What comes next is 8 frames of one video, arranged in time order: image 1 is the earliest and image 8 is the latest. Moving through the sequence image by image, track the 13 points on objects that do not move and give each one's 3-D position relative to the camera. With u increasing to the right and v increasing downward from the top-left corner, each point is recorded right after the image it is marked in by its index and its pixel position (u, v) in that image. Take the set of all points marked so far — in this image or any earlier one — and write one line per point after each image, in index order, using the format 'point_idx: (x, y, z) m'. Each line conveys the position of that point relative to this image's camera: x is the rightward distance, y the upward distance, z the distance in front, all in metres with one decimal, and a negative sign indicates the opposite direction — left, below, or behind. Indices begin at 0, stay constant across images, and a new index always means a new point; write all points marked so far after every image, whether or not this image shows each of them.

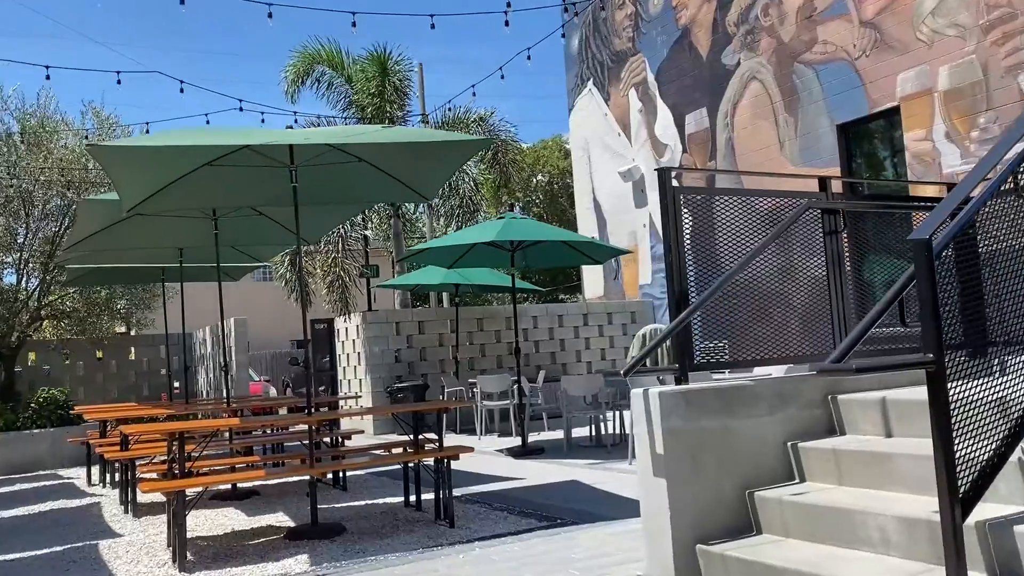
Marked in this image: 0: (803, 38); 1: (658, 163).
0: (+3.7, +3.2, +11.1) m
1: (+2.3, +2.0, +13.7) m
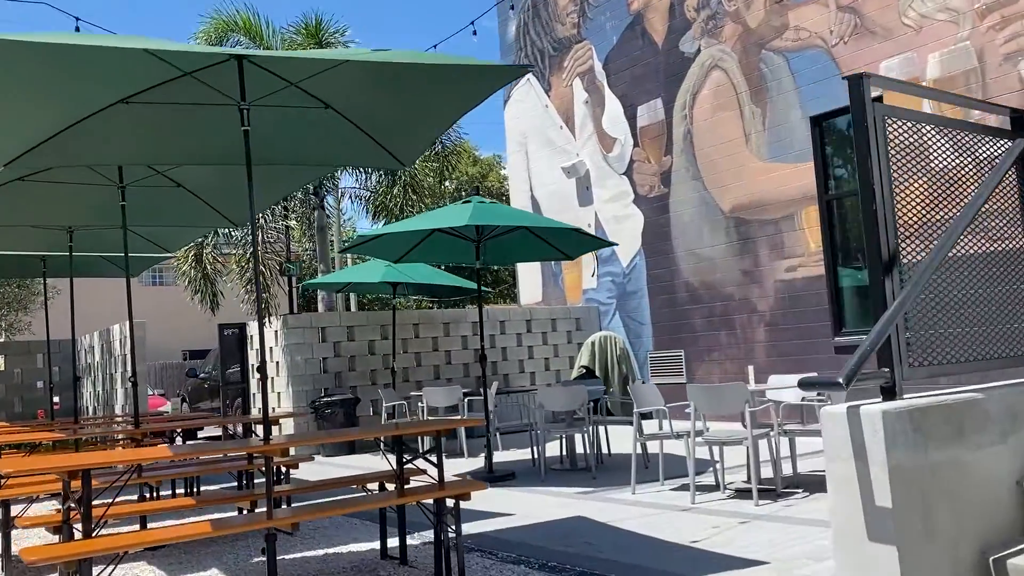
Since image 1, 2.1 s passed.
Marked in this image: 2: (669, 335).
0: (+3.1, +3.1, +10.4) m
1: (+1.4, +1.9, +12.8) m
2: (+2.1, -0.6, +11.9) m
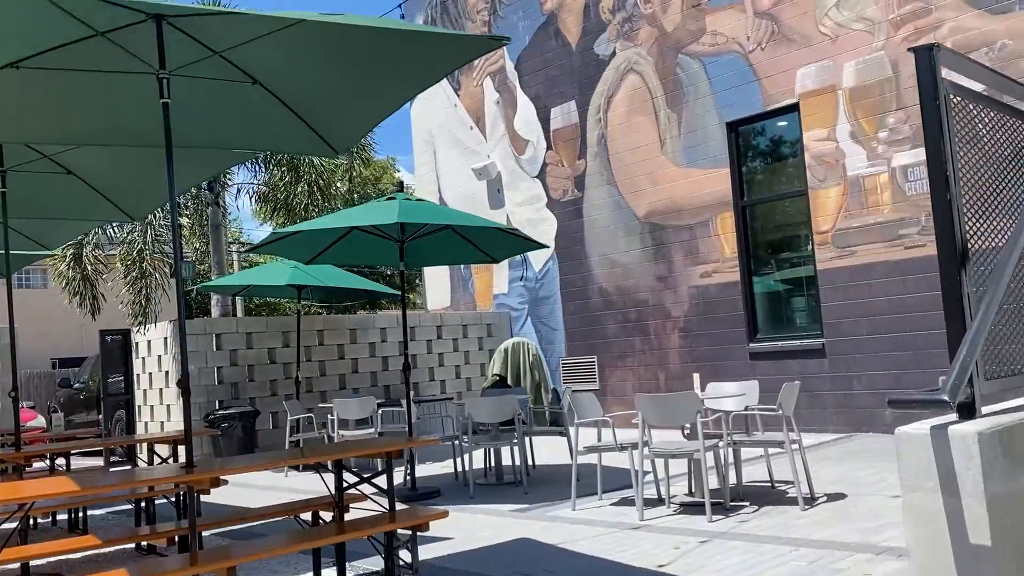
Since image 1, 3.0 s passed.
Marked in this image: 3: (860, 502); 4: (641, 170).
0: (+2.1, +3.1, +10.3) m
1: (+0.1, +1.8, +12.5) m
2: (+0.9, -0.7, +11.7) m
3: (+2.0, -1.2, +5.1) m
4: (+1.6, +1.5, +10.9) m
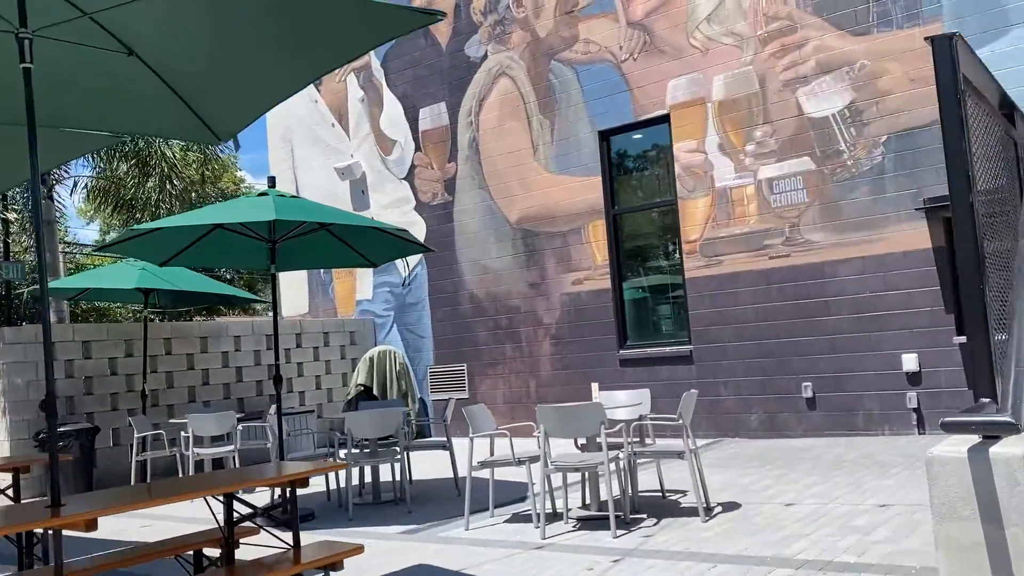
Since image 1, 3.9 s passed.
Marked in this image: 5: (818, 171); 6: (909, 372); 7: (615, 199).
0: (+0.6, +3.0, +10.3) m
1: (-1.8, +1.7, +12.1) m
2: (-0.8, -0.8, +11.4) m
3: (+1.4, -1.3, +5.1) m
4: (0.0, +1.4, +10.8) m
5: (+3.0, +1.1, +8.5) m
6: (+3.6, -0.8, +8.1) m
7: (+1.2, +1.0, +10.0) m
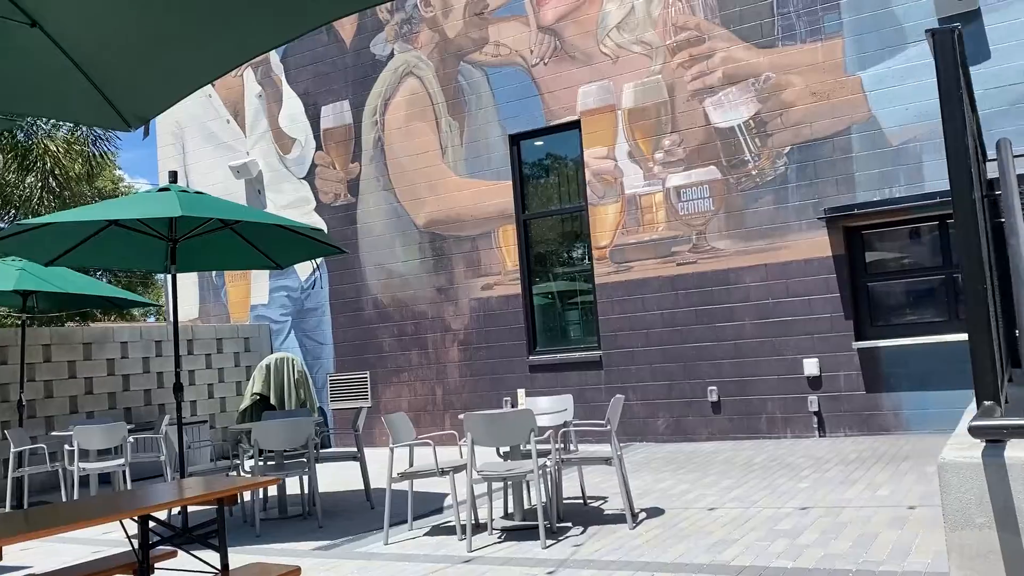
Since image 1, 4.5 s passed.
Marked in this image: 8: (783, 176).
0: (-0.5, +2.9, +10.1) m
1: (-3.0, +1.7, +11.6) m
2: (-2.0, -0.8, +11.0) m
3: (+1.0, -1.3, +5.1) m
4: (-1.1, +1.3, +10.5) m
5: (+2.1, +1.1, +8.7) m
6: (+2.8, -0.8, +8.3) m
7: (+0.1, +1.0, +10.0) m
8: (+2.6, +1.1, +8.4) m
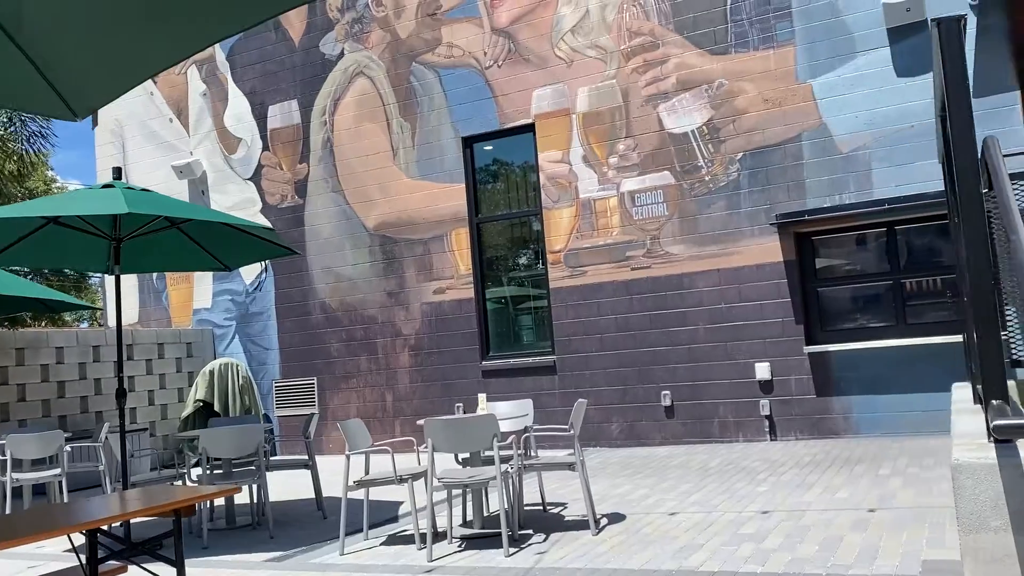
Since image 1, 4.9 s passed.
0: (-1.0, +2.9, +10.0) m
1: (-3.7, +1.6, +11.3) m
2: (-2.6, -0.9, +10.8) m
3: (+0.7, -1.3, +5.0) m
4: (-1.7, +1.3, +10.4) m
5: (+1.6, +1.0, +8.7) m
6: (+2.4, -0.9, +8.4) m
7: (-0.4, +0.9, +9.9) m
8: (+2.2, +1.0, +8.5) m
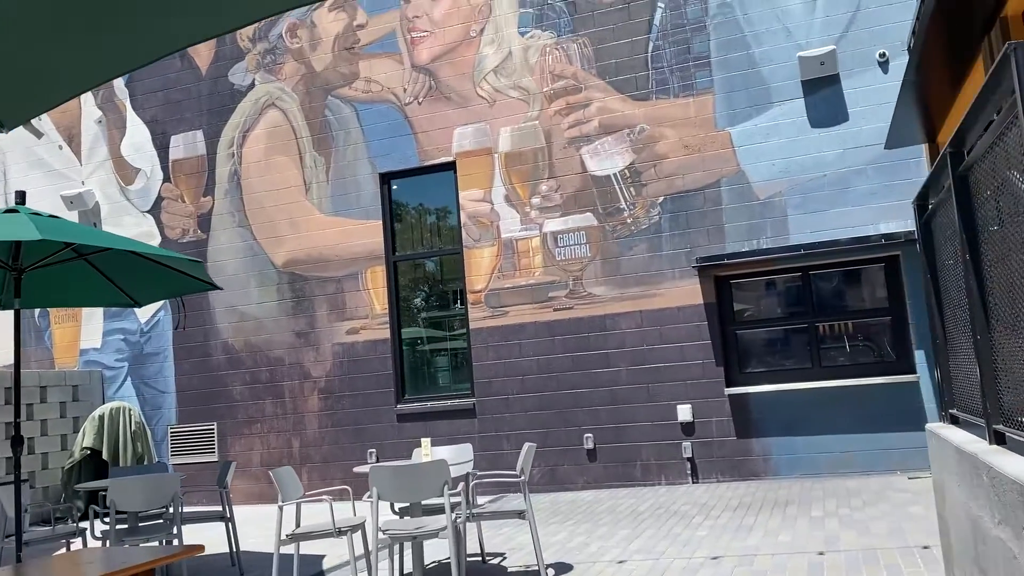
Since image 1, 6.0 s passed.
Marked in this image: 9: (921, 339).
0: (-1.9, +2.4, +9.8) m
1: (-4.7, +1.2, +10.7) m
2: (-3.6, -1.3, +10.1) m
3: (+0.4, -1.6, +4.8) m
4: (-2.6, +0.8, +9.9) m
5: (+0.9, +0.6, +8.7) m
6: (+1.6, -1.3, +8.4) m
7: (-1.3, +0.5, +9.6) m
8: (+1.4, +0.6, +8.6) m
9: (+3.6, -0.5, +7.8) m
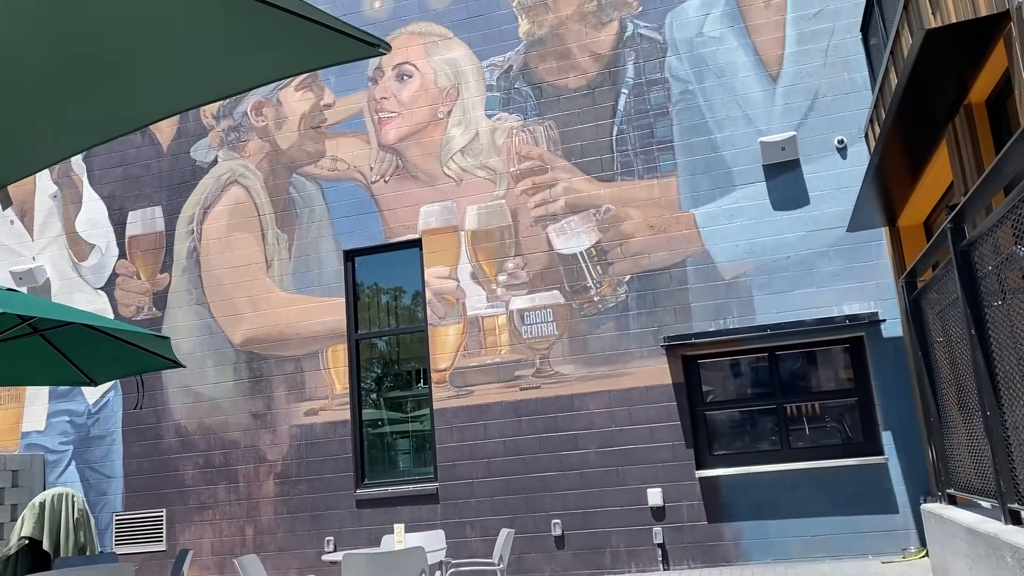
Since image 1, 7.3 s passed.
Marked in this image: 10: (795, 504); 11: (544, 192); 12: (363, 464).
0: (-2.3, +1.5, +9.8) m
1: (-5.1, +0.2, +10.4) m
2: (-4.0, -2.2, +9.7) m
3: (+0.3, -2.0, +4.6) m
4: (-3.0, -0.1, +9.7) m
5: (+0.5, -0.2, +8.7) m
6: (+1.3, -2.0, +8.2) m
7: (-1.7, -0.4, +9.4) m
8: (+1.1, -0.2, +8.6) m
9: (+3.4, -1.2, +7.8) m
10: (+2.6, -1.9, +7.9) m
11: (+0.3, +1.0, +9.0) m
12: (-1.5, -1.8, +9.2) m
